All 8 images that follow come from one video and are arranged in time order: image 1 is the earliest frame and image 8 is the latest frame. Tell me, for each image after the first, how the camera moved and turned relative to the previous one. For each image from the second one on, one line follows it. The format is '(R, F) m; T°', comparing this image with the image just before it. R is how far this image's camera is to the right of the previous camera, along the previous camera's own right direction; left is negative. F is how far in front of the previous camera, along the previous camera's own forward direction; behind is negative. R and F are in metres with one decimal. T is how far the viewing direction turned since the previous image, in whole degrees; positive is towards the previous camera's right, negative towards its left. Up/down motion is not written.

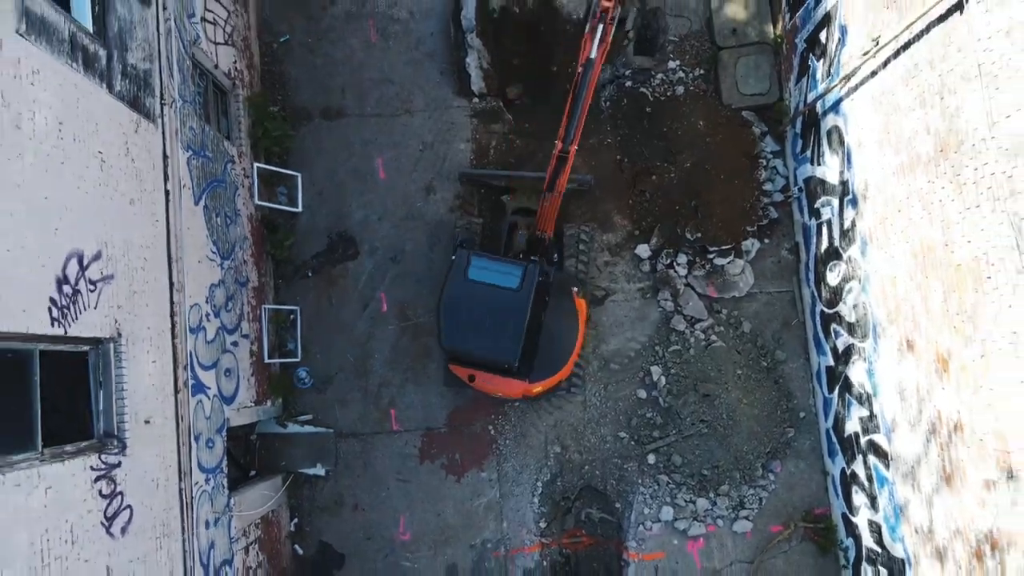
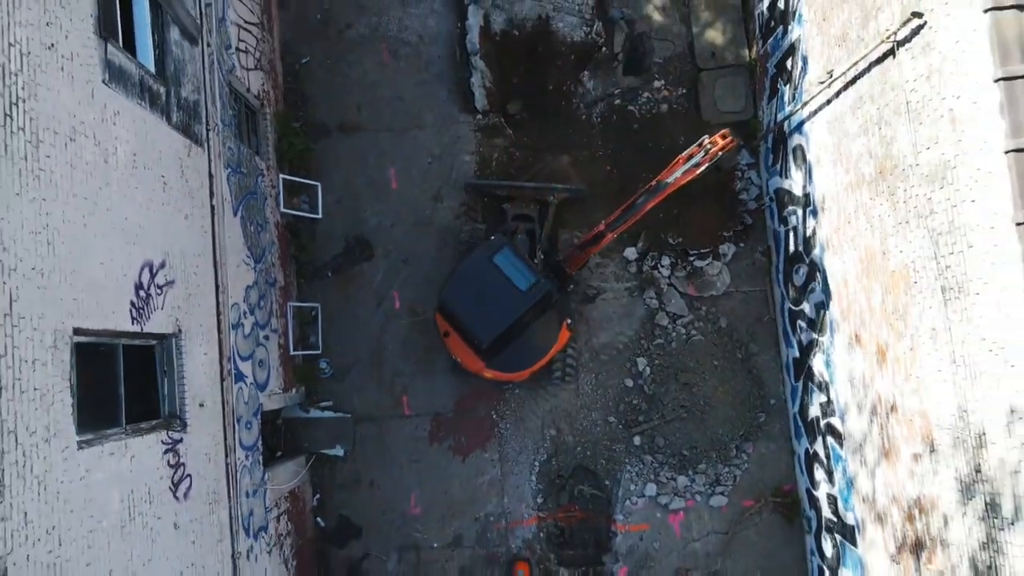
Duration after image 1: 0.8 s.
(0.0, -0.7) m; 0°
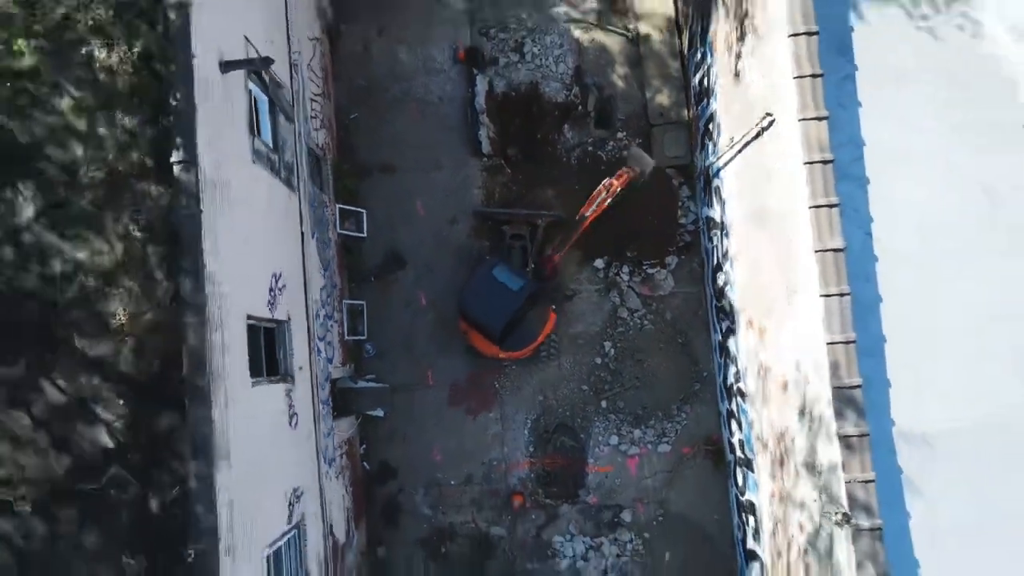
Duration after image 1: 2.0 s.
(0.0, -2.4) m; 0°
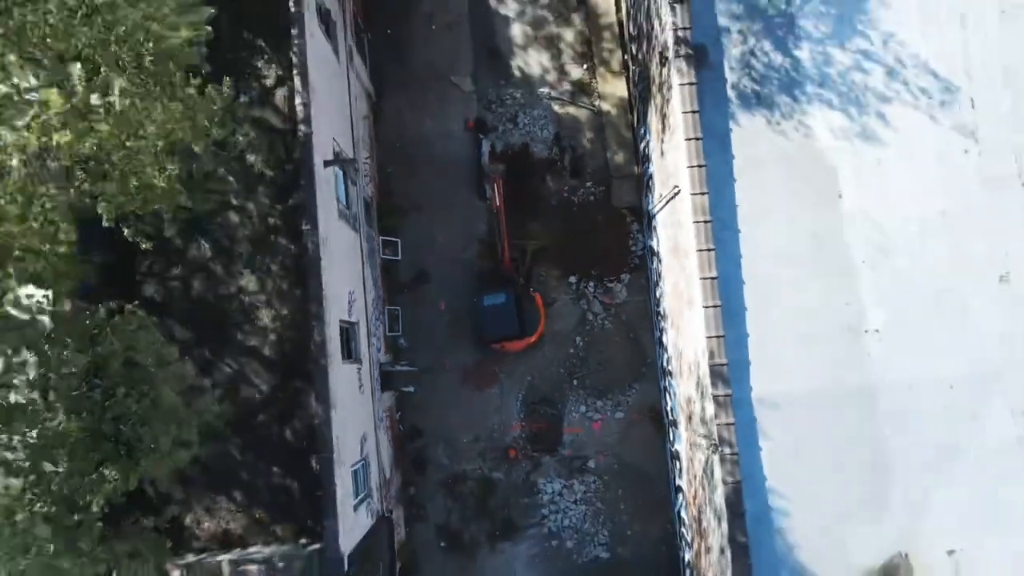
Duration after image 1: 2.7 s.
(+0.1, -3.5) m; 0°
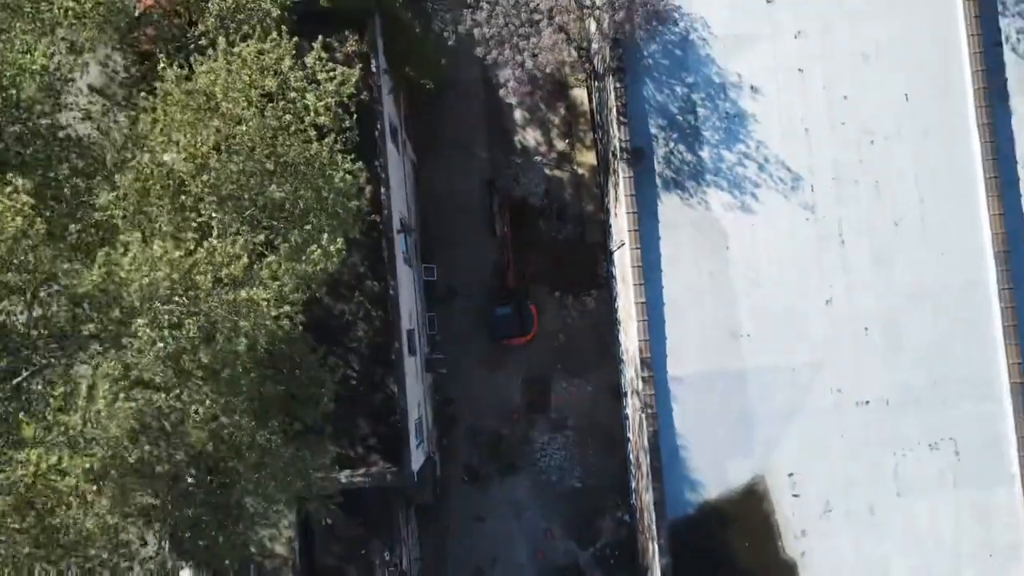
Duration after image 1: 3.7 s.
(0.0, -5.5) m; 0°
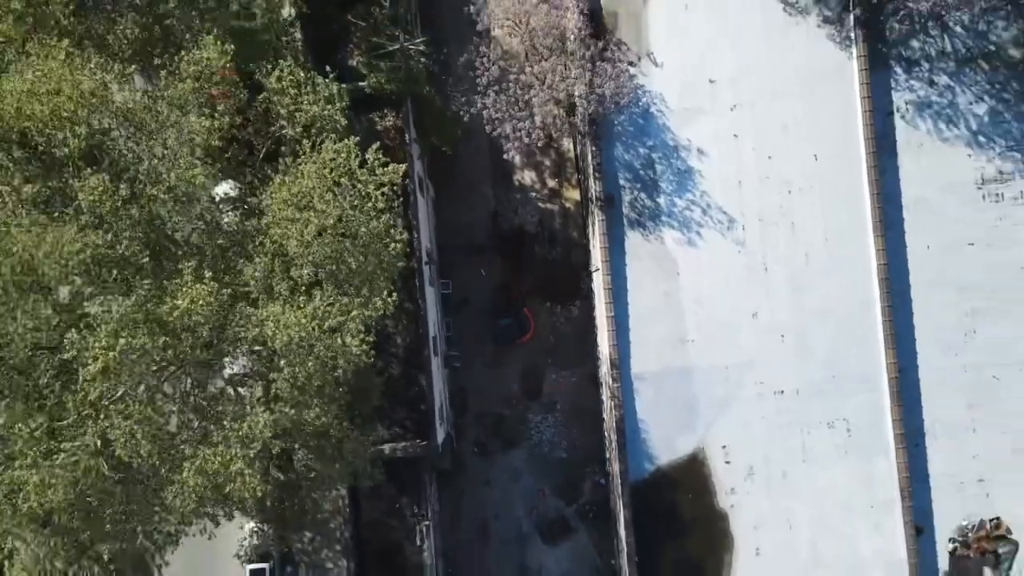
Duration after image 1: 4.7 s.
(0.0, -4.7) m; 0°
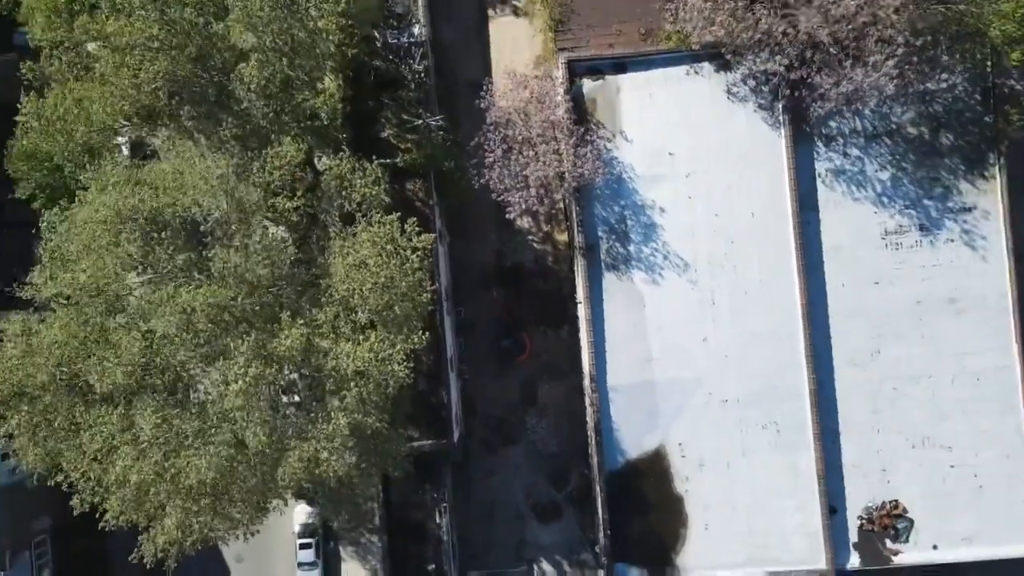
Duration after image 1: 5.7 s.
(-0.1, -5.3) m; 0°
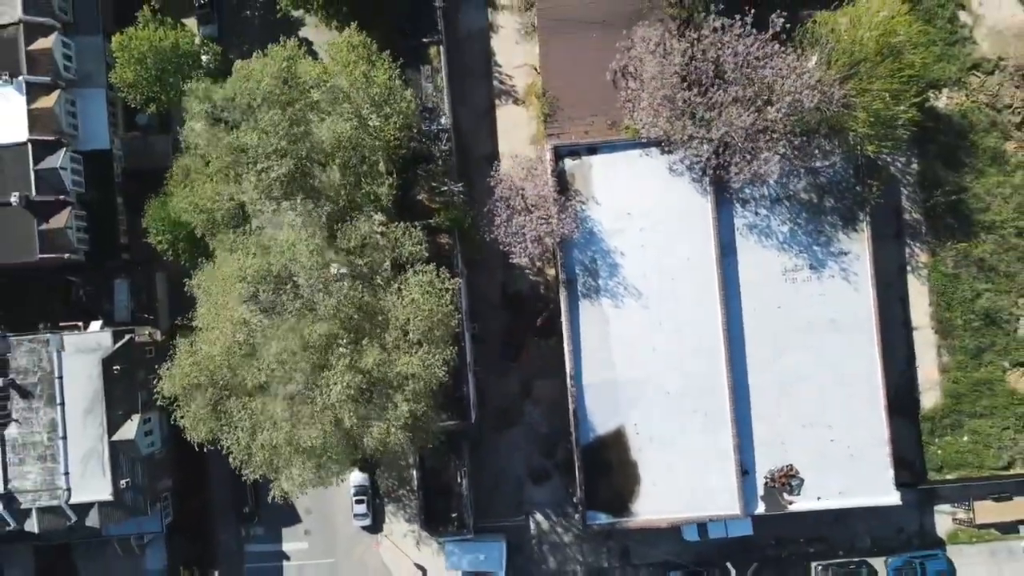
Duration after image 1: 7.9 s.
(-0.1, -9.7) m; 0°
